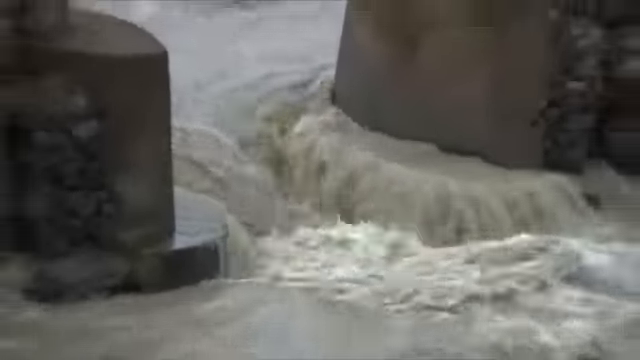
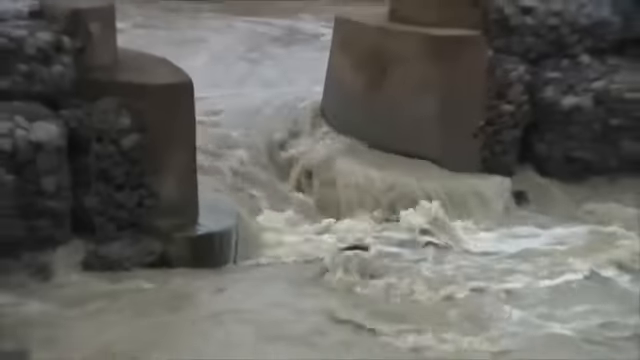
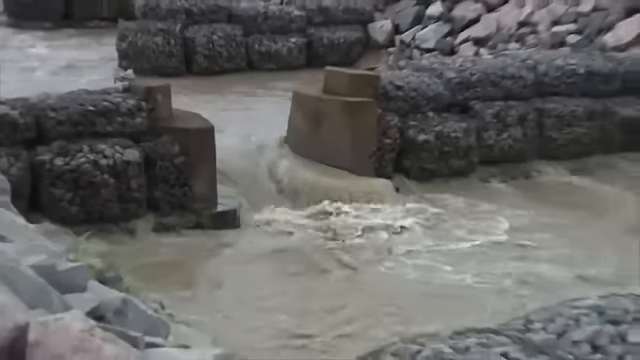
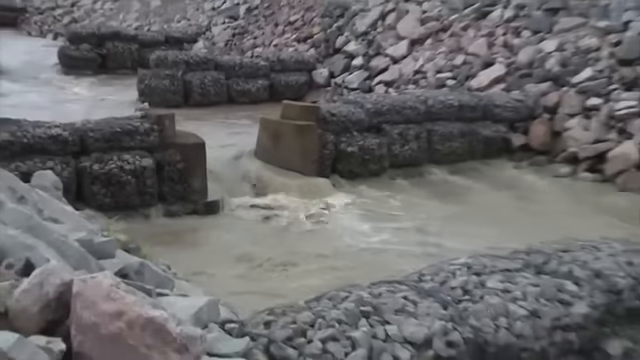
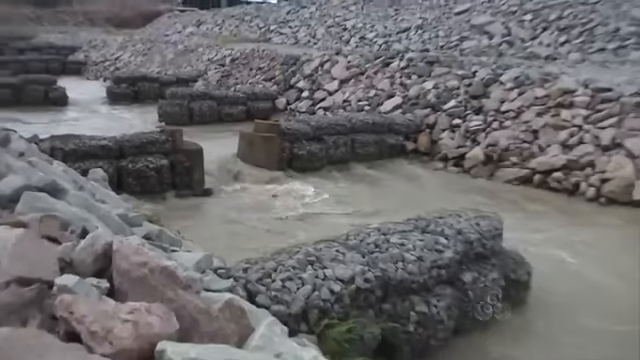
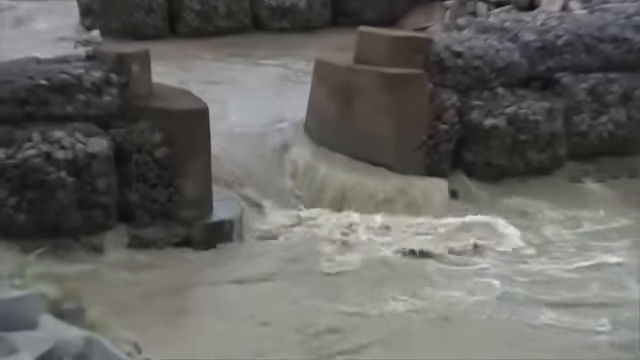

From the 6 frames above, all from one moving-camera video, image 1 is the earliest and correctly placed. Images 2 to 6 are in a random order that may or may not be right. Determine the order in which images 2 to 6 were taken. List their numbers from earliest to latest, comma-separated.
2, 6, 3, 4, 5
